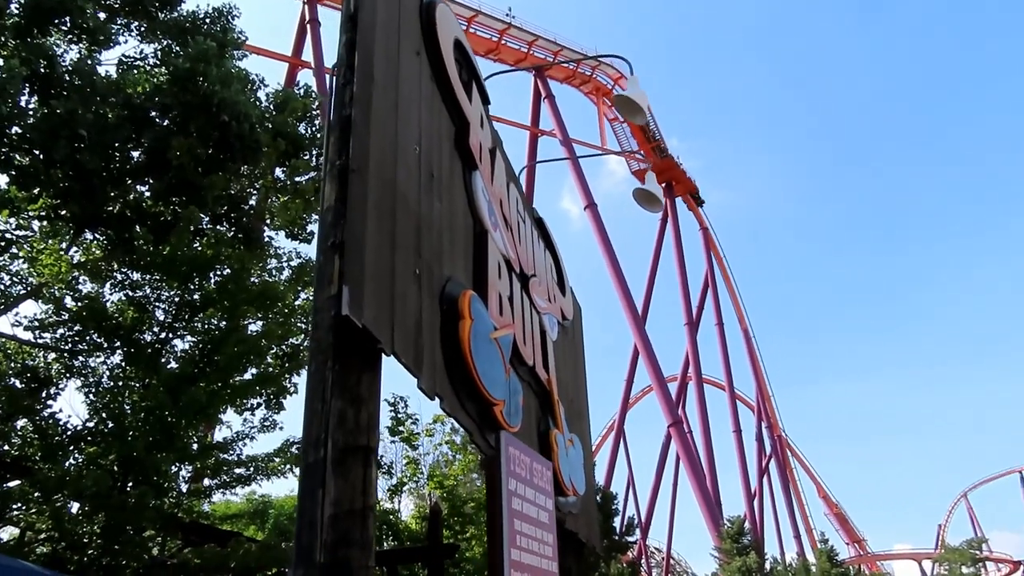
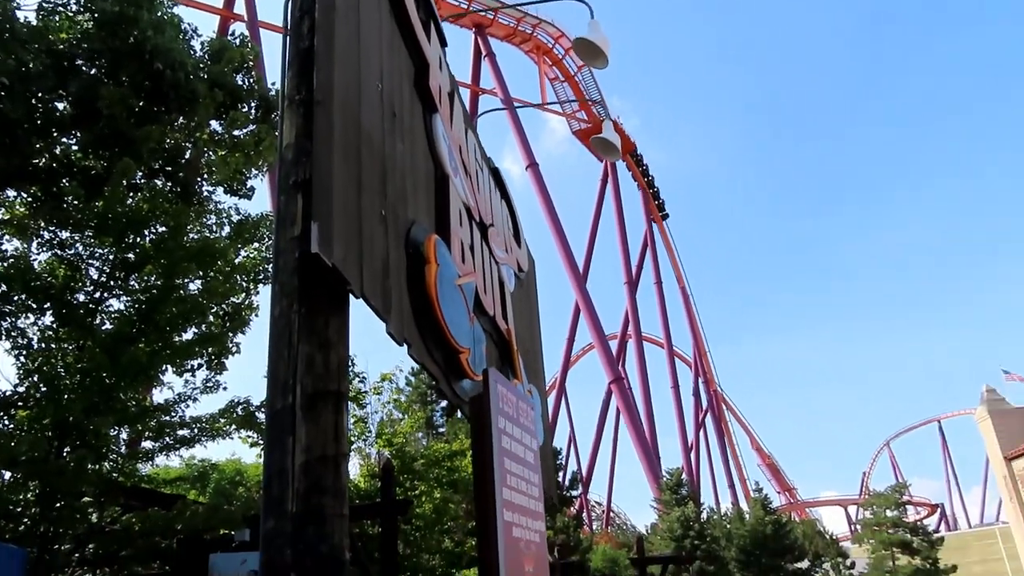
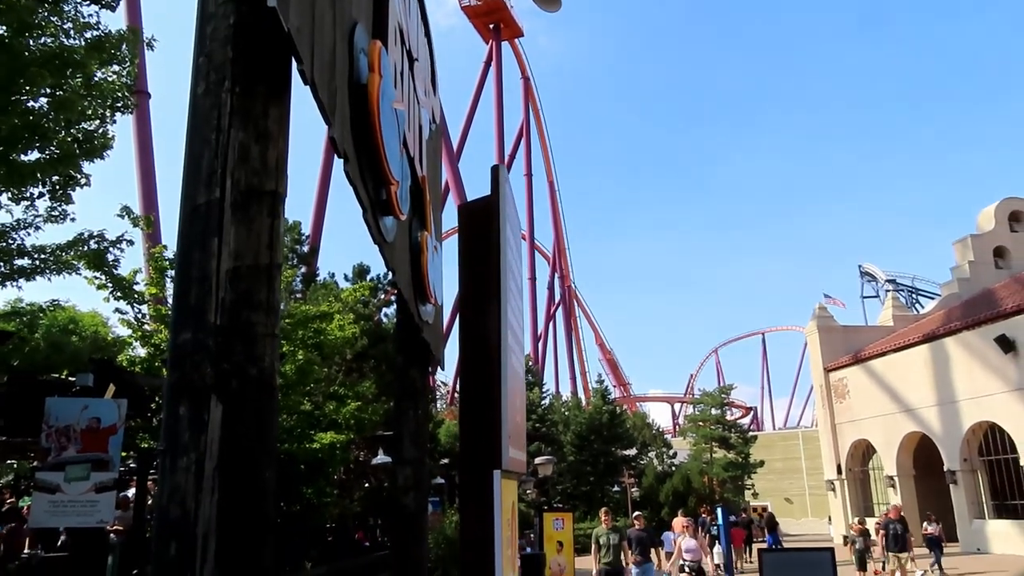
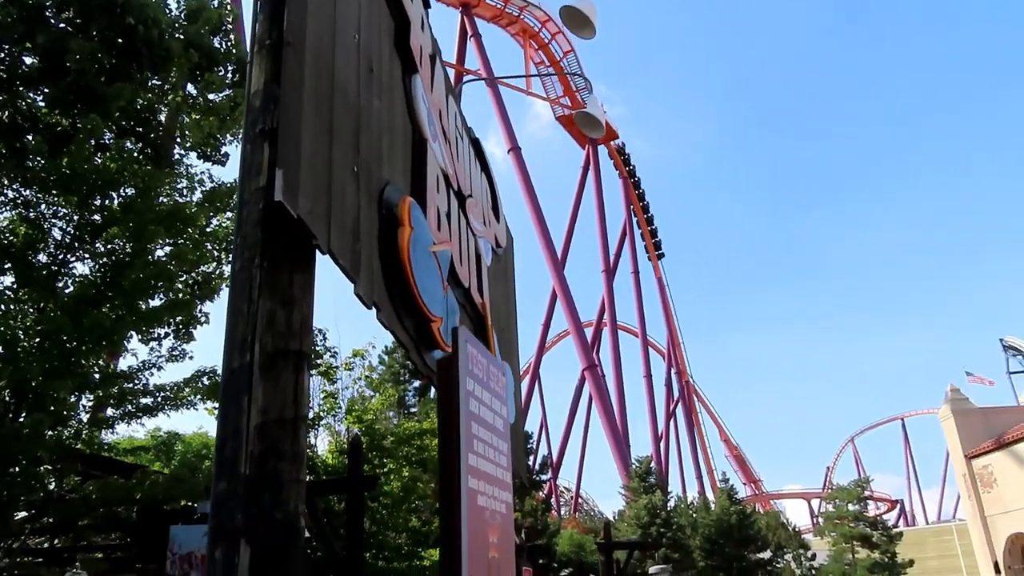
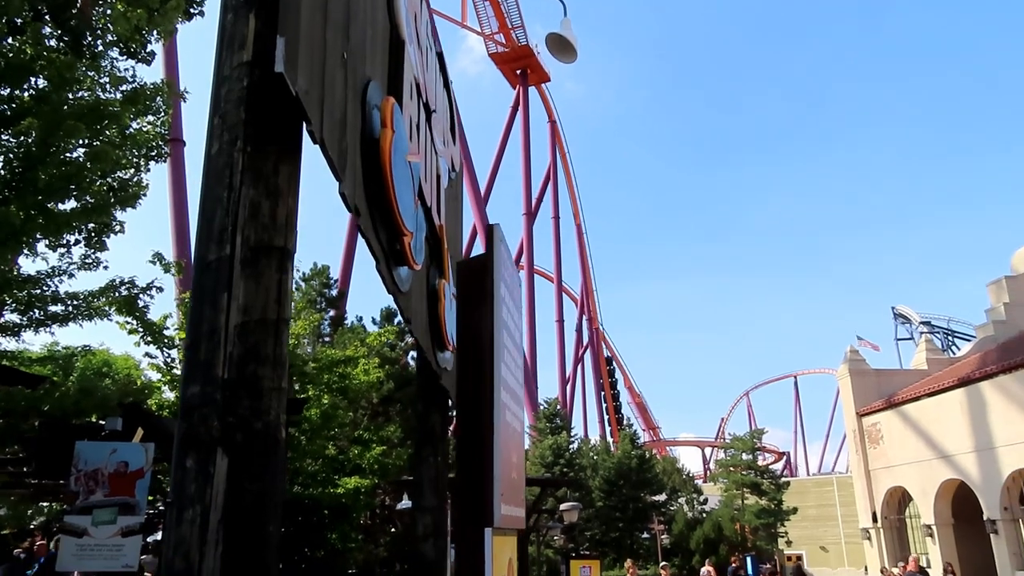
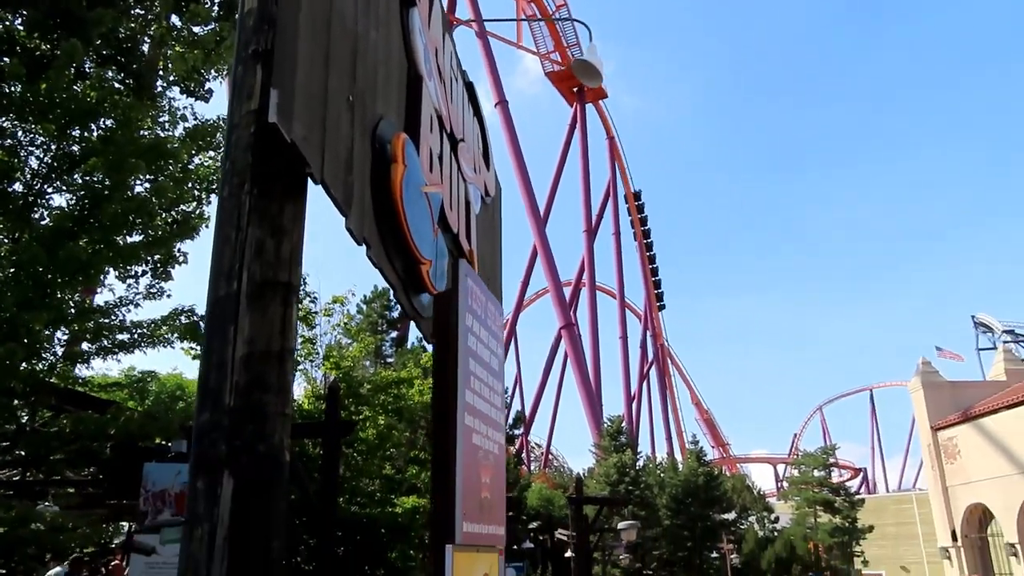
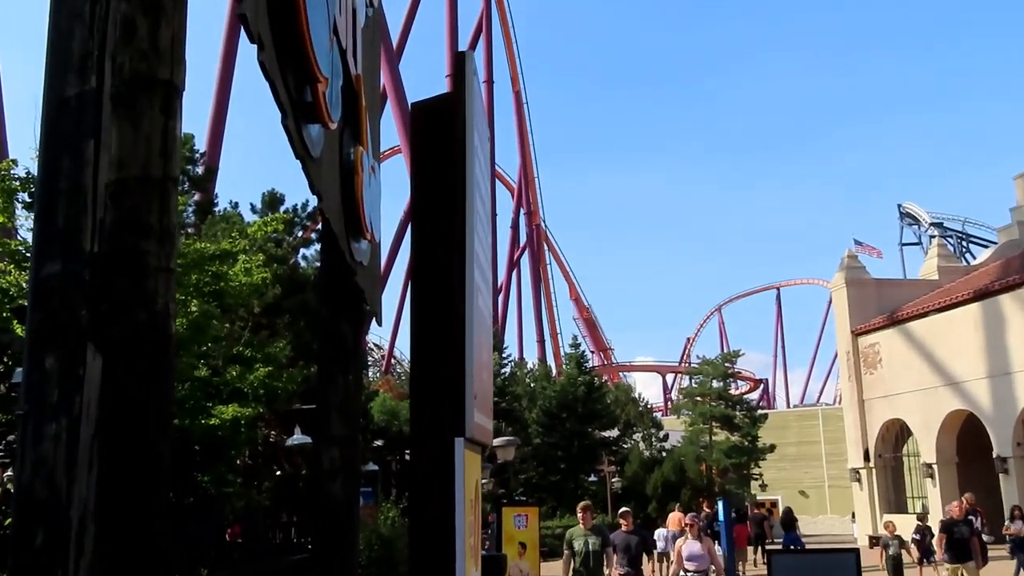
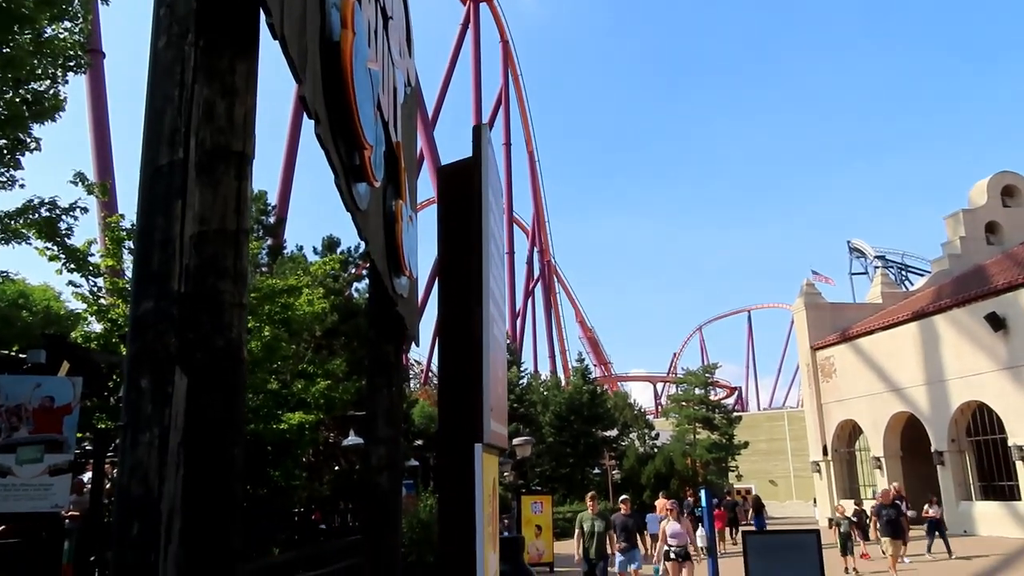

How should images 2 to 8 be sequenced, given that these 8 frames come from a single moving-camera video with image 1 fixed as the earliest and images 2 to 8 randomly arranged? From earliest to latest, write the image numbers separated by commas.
2, 4, 6, 5, 3, 8, 7
